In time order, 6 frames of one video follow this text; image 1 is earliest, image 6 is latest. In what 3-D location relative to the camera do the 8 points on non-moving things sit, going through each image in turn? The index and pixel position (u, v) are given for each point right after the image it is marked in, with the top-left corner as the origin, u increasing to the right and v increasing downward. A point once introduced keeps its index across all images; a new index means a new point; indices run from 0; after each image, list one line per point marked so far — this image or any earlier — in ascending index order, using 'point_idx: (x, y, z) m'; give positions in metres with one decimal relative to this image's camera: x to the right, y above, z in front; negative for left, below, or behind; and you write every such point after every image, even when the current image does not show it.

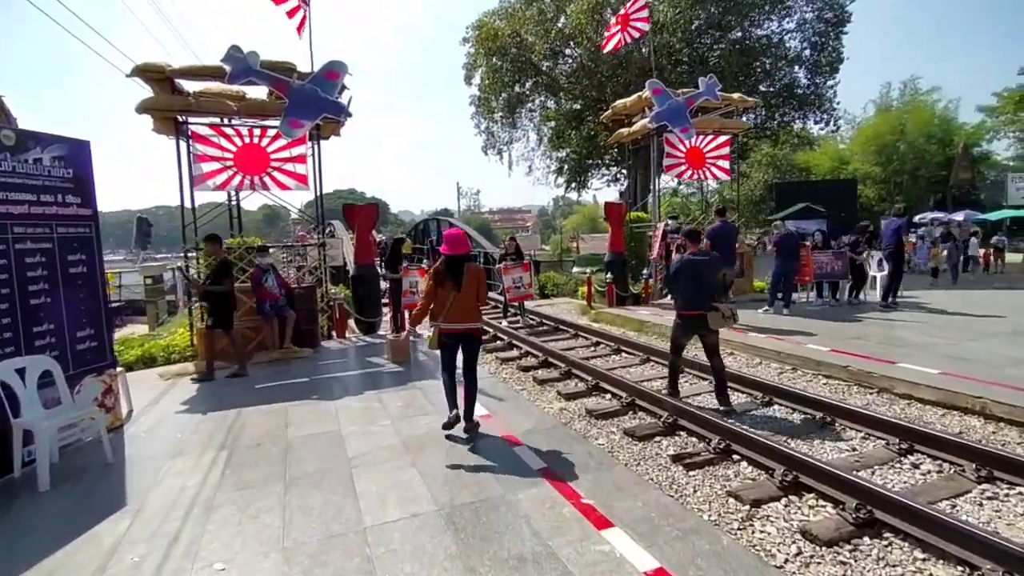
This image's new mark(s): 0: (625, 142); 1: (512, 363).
0: (+2.9, +3.7, +14.3) m
1: (0.0, -1.2, +8.8) m
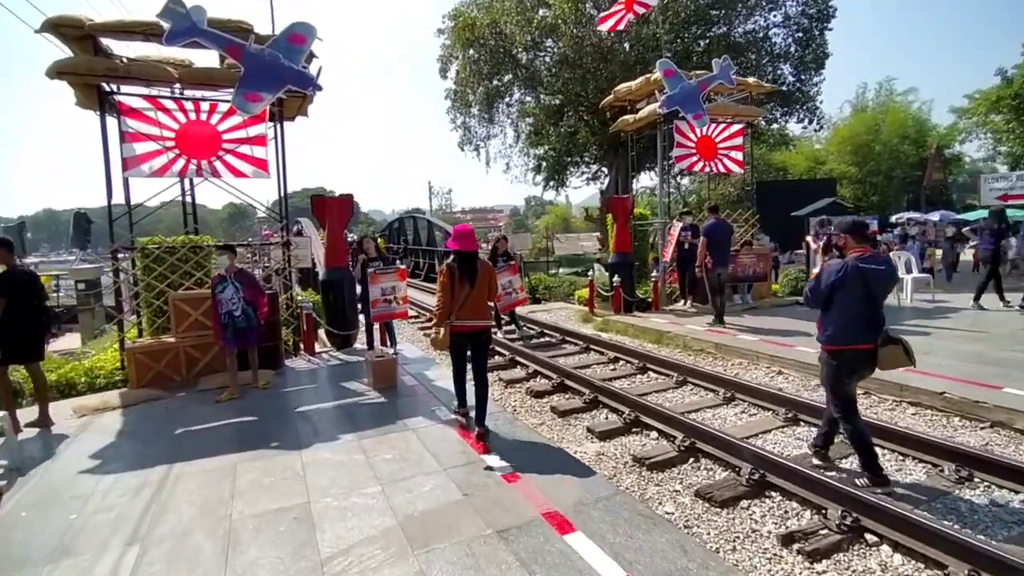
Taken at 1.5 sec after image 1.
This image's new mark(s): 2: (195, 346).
0: (+2.7, +3.6, +12.9) m
1: (+0.1, -1.3, +7.3) m
2: (-4.0, -0.7, +7.3) m
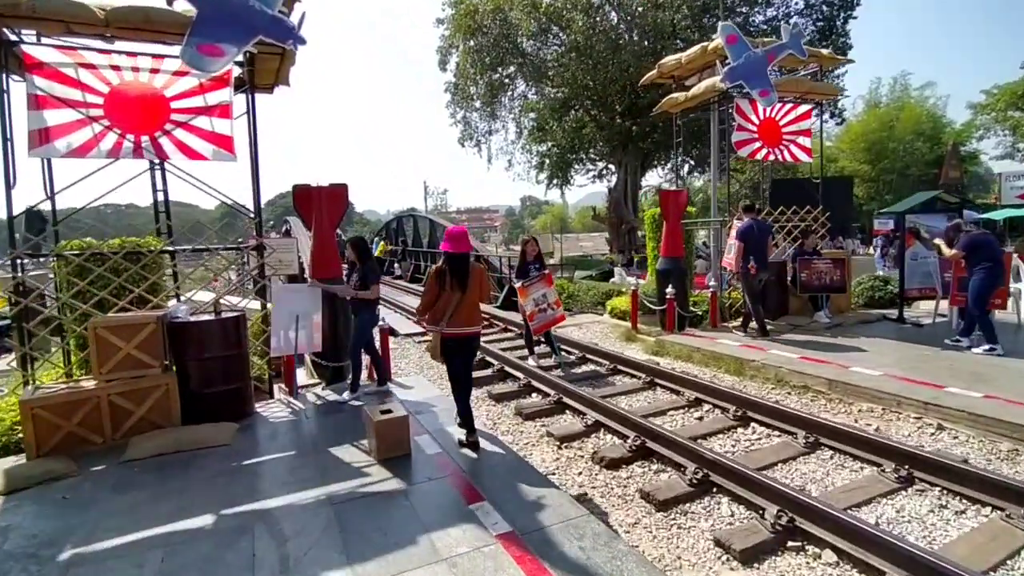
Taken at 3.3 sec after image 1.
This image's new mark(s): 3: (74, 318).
0: (+3.1, +3.4, +10.9) m
1: (+0.6, -1.5, +5.2) m
2: (-3.5, -1.0, +5.2) m
3: (-4.6, -0.3, +6.0) m
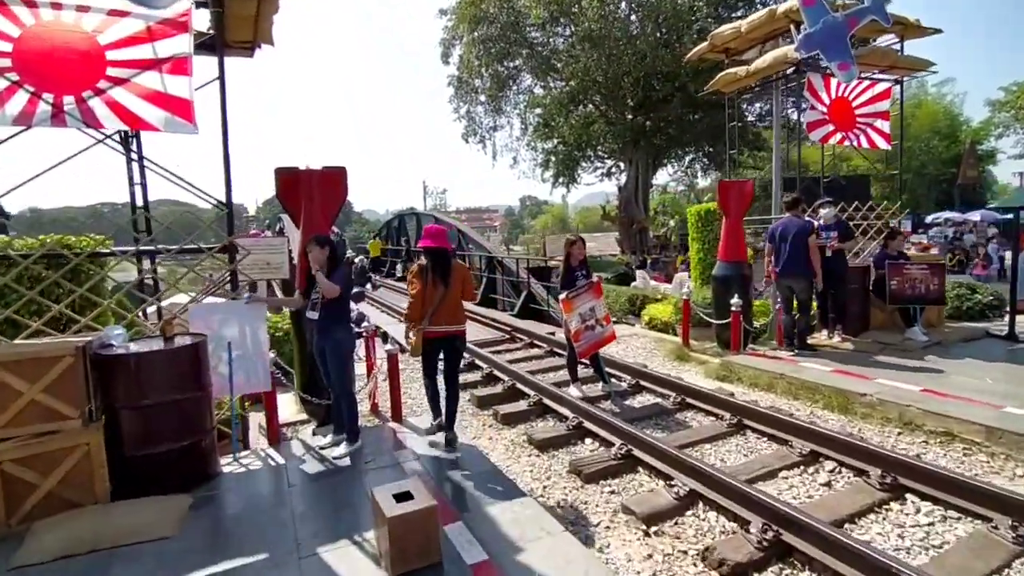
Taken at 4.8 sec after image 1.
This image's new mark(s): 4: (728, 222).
0: (+3.6, +3.2, +9.4) m
1: (+1.1, -1.6, +3.7) m
2: (-3.1, -1.1, +3.6) m
3: (-4.2, -0.4, +4.4) m
4: (+3.1, +1.0, +8.1) m
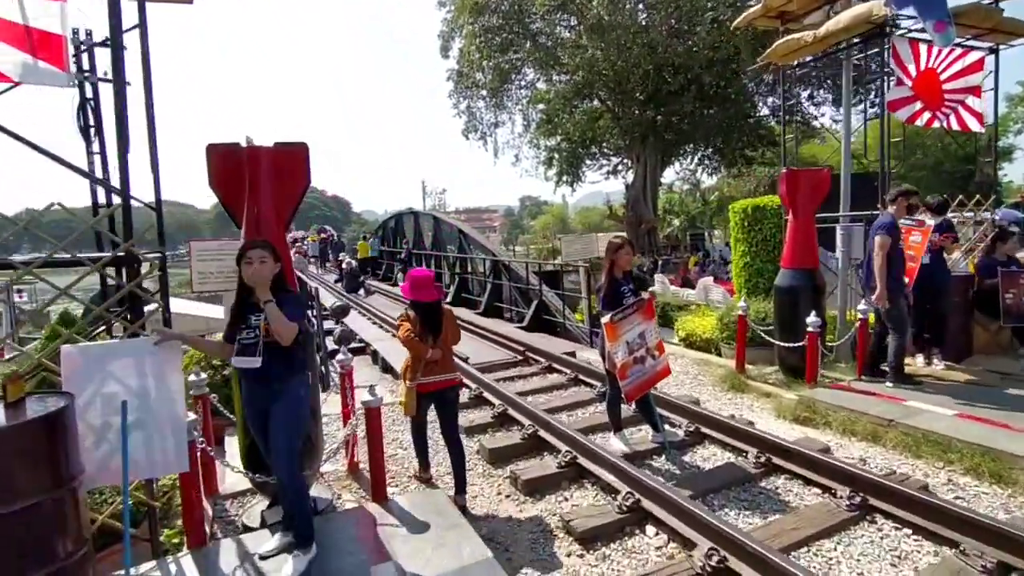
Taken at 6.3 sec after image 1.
0: (+3.7, +3.1, +7.8) m
1: (+1.3, -1.8, +2.1) m
2: (-2.9, -1.2, +2.0) m
3: (-4.0, -0.6, +2.9) m
4: (+3.3, +0.8, +6.6) m
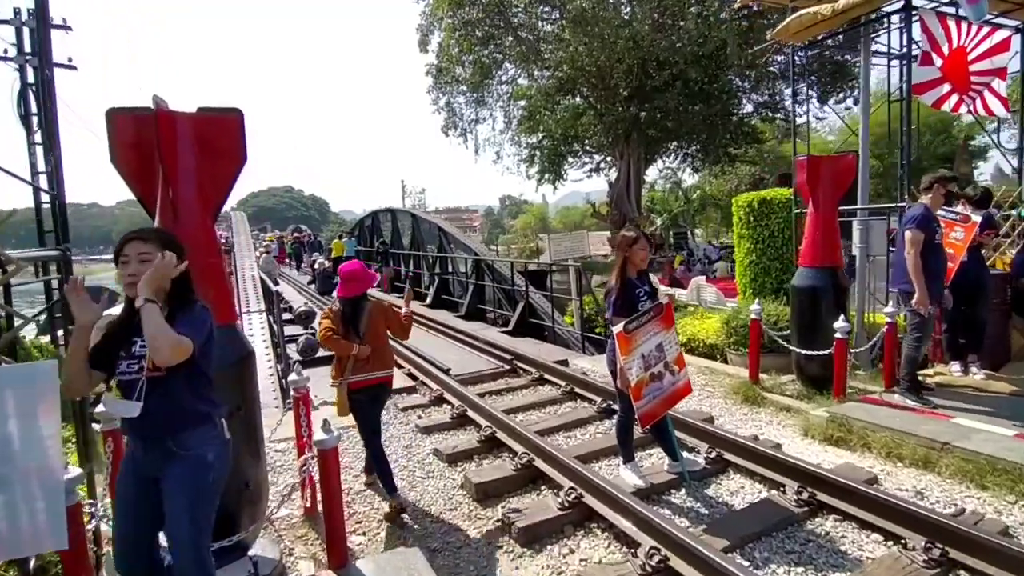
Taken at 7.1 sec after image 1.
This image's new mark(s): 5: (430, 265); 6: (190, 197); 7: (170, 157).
0: (+3.6, +3.1, +7.1) m
1: (+1.3, -1.8, +1.3) m
2: (-2.8, -1.3, +1.1) m
3: (-4.0, -0.6, +1.9) m
4: (+3.2, +0.8, +5.9) m
5: (-2.1, +0.6, +14.4) m
6: (-1.7, +0.5, +2.9) m
7: (-1.7, +0.7, +2.9) m
